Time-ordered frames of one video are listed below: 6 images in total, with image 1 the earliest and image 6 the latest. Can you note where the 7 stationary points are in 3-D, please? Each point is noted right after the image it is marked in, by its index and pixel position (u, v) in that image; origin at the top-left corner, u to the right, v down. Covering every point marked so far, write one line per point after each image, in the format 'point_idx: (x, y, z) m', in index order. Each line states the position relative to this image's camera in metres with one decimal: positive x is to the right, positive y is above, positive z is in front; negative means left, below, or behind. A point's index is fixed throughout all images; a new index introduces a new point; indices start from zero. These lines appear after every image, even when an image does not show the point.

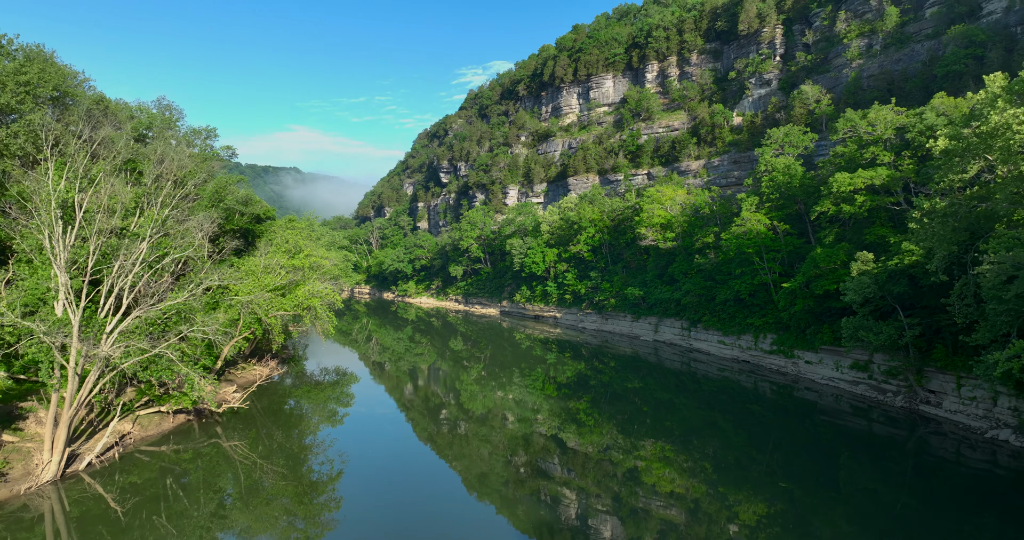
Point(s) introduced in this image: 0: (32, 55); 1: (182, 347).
0: (-12.0, +5.4, +18.0) m
1: (-5.7, -1.3, +12.3) m
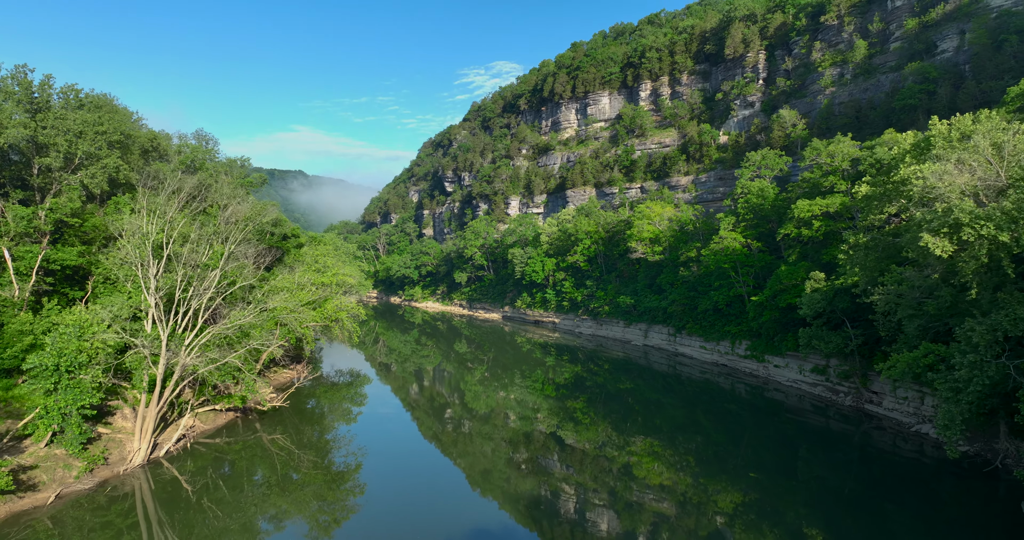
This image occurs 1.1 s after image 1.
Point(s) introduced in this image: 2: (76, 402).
0: (-12.0, +4.9, +20.8) m
1: (-5.7, -1.9, +15.1) m
2: (-8.3, -2.5, +13.5) m
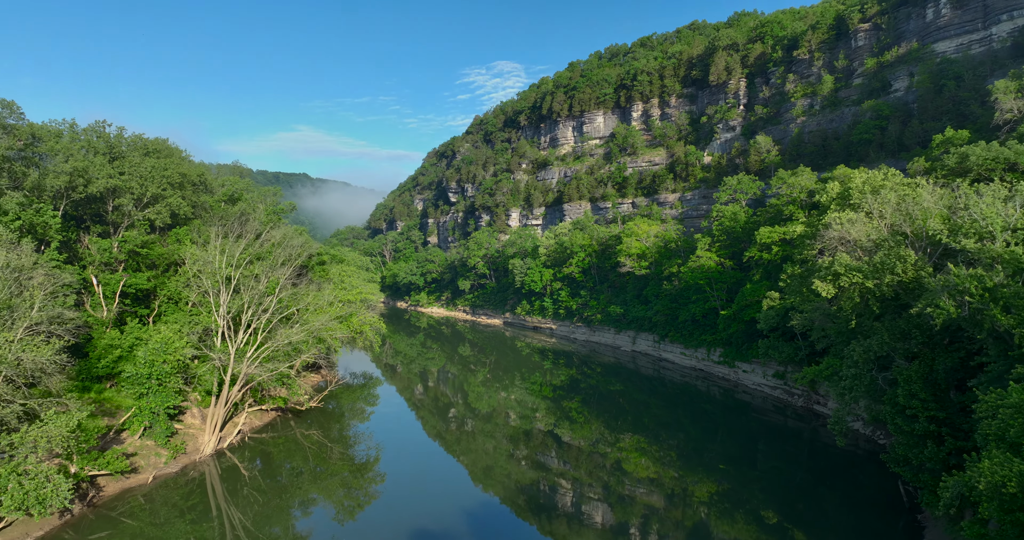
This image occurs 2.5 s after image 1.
0: (-12.0, +4.2, +24.3) m
1: (-5.7, -2.5, +18.6) m
2: (-8.3, -3.2, +17.0) m
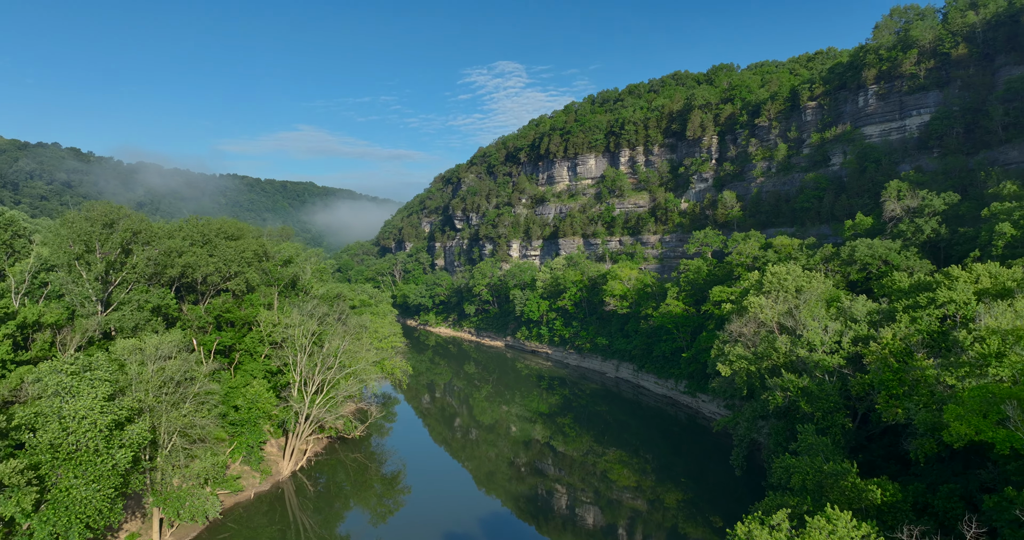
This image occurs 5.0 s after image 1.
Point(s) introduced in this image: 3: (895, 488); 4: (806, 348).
0: (-12.0, +1.9, +30.6) m
1: (-5.7, -4.9, +24.8) m
2: (-8.3, -5.5, +23.2) m
3: (+6.7, -3.8, +12.4) m
4: (+7.1, -1.9, +17.2) m
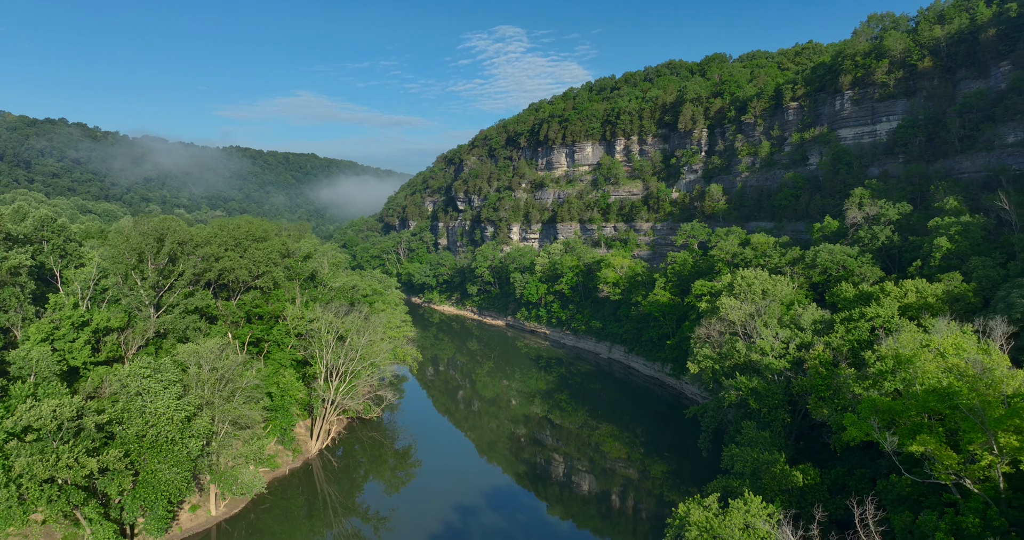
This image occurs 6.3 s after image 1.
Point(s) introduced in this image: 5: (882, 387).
0: (-12.0, +2.0, +33.6) m
1: (-5.7, -5.0, +28.2) m
2: (-8.3, -5.7, +26.7) m
3: (+6.7, -4.5, +15.8) m
4: (+7.1, -2.4, +20.5) m
5: (+7.6, -2.4, +14.7) m
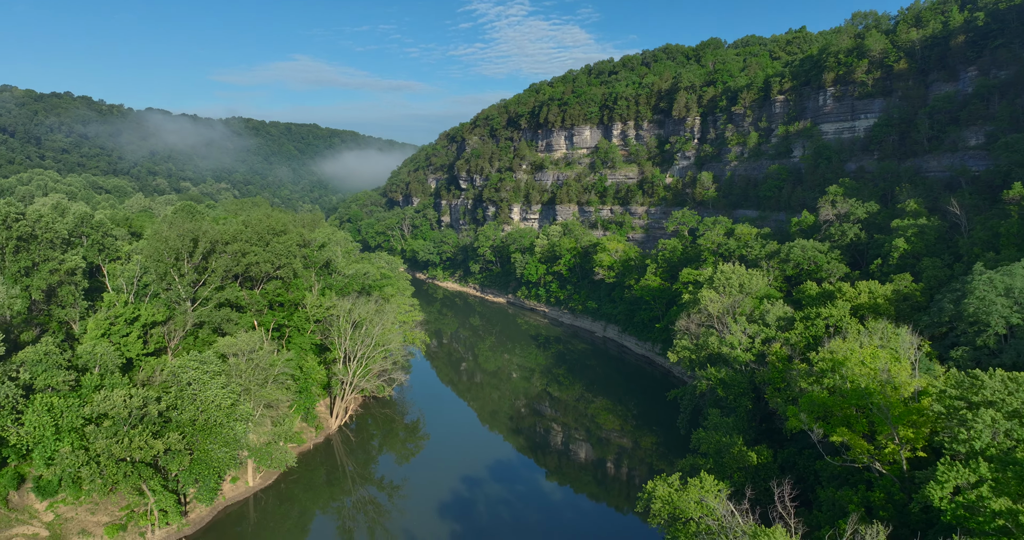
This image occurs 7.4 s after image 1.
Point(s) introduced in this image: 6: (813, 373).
0: (-12.0, +2.5, +36.3) m
1: (-5.7, -4.7, +31.2) m
2: (-8.3, -5.5, +29.7) m
3: (+6.7, -4.8, +18.7) m
4: (+7.1, -2.5, +23.3) m
5: (+7.6, -2.8, +17.5) m
6: (+7.8, -2.7, +18.4) m
